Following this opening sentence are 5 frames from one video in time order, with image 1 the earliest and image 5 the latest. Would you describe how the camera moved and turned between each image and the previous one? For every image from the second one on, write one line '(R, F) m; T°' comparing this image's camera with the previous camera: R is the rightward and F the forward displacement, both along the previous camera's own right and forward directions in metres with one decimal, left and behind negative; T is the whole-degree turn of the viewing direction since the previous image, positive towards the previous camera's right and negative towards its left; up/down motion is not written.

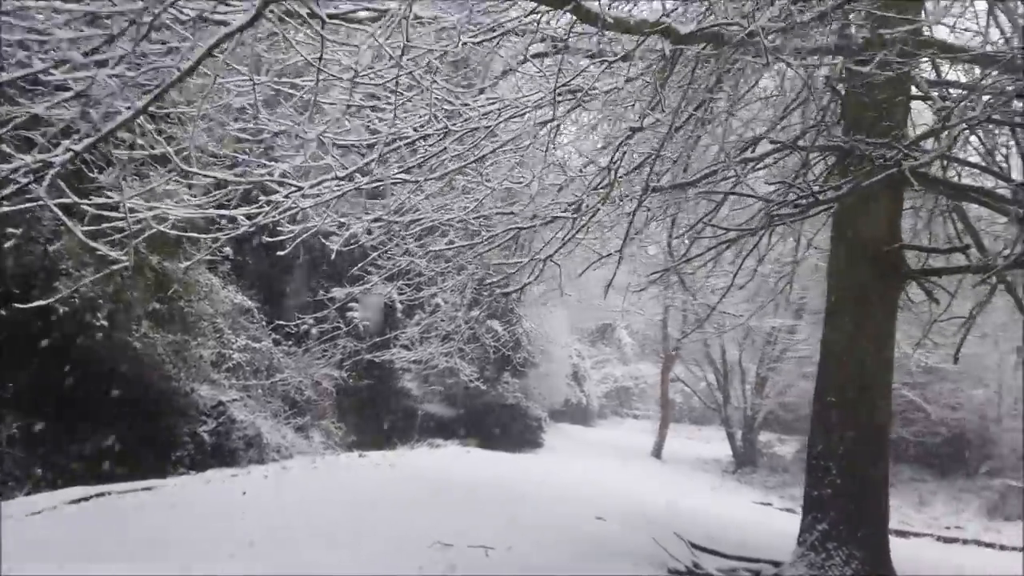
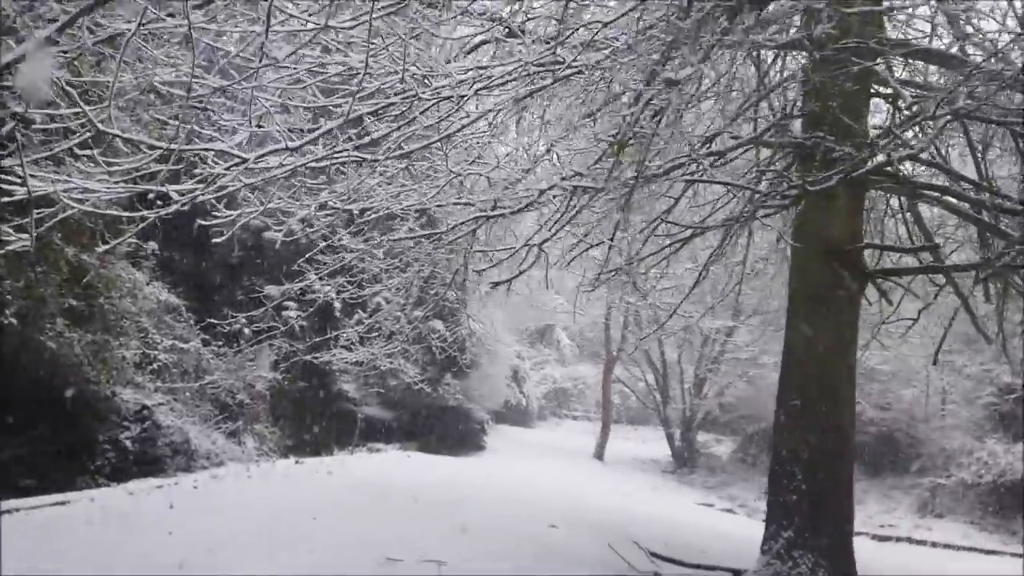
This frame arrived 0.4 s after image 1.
(-0.1, +0.2) m; +5°
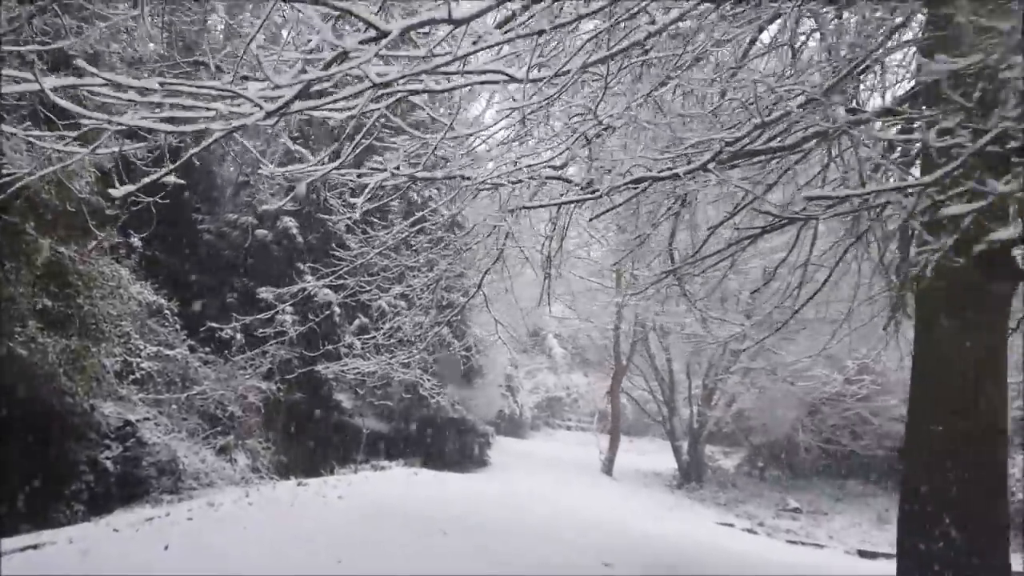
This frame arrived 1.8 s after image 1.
(-0.5, +0.7) m; +2°
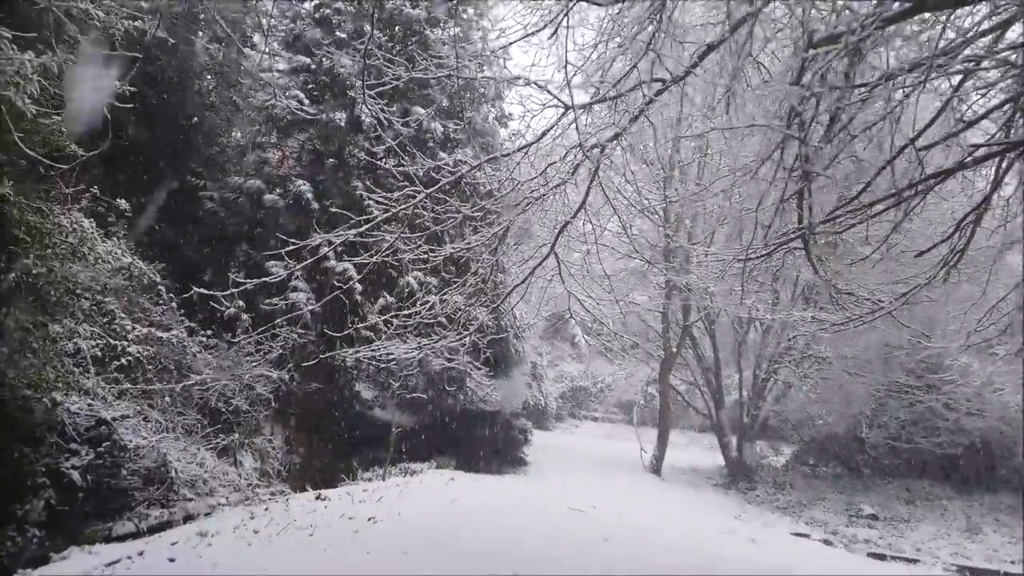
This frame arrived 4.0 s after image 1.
(-0.4, +1.4) m; -1°
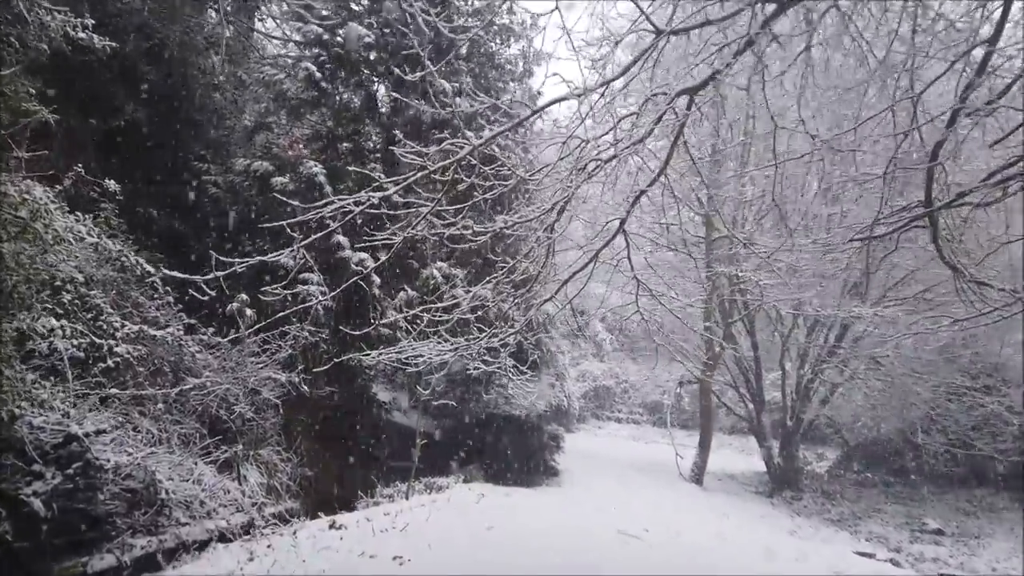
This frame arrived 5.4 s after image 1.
(-0.2, +0.9) m; -1°
